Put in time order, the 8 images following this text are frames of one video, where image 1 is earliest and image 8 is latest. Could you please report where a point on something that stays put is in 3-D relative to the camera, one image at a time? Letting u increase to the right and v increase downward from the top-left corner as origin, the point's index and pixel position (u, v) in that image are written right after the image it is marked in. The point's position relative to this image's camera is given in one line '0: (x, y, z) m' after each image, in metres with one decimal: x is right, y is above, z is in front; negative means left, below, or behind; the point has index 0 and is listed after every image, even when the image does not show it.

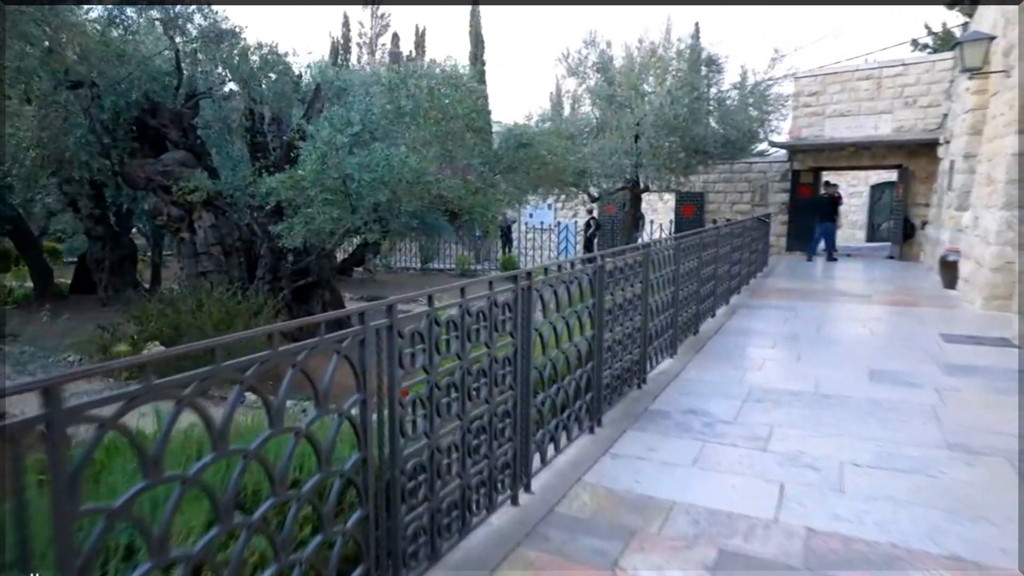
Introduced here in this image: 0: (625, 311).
0: (+0.8, -0.2, +5.0) m
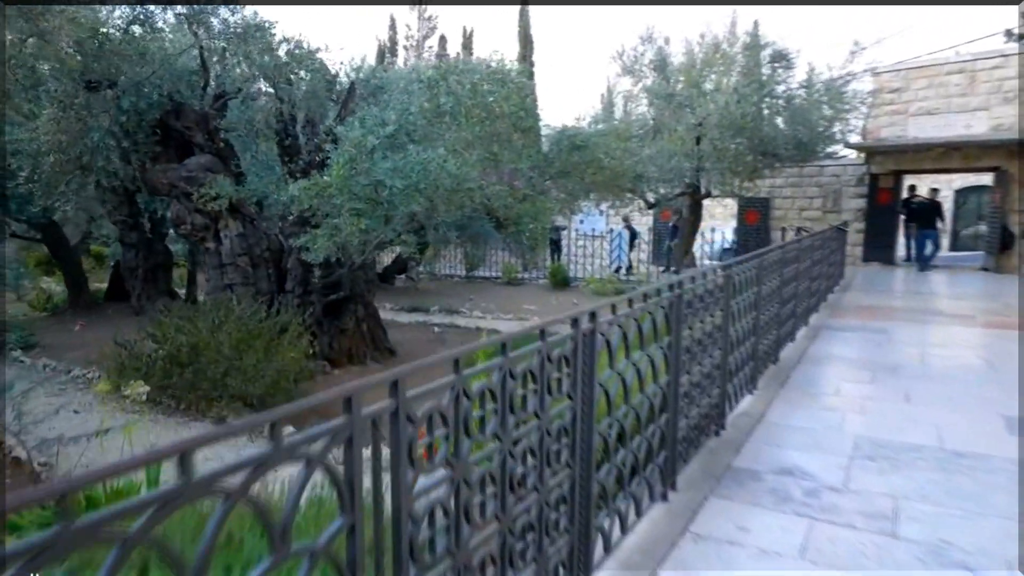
0: (+1.2, -0.4, +4.1) m
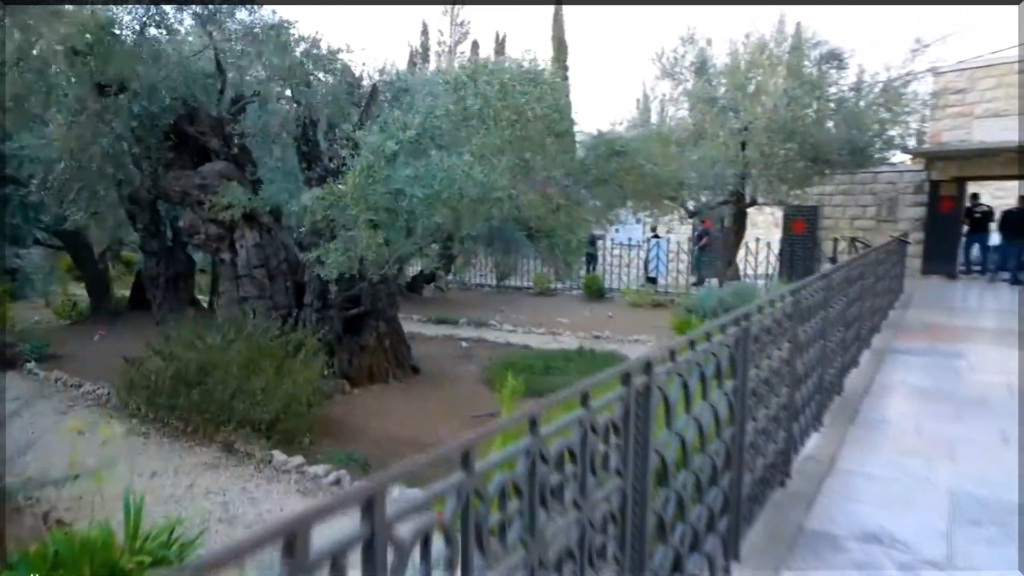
0: (+1.3, -0.5, +3.5) m
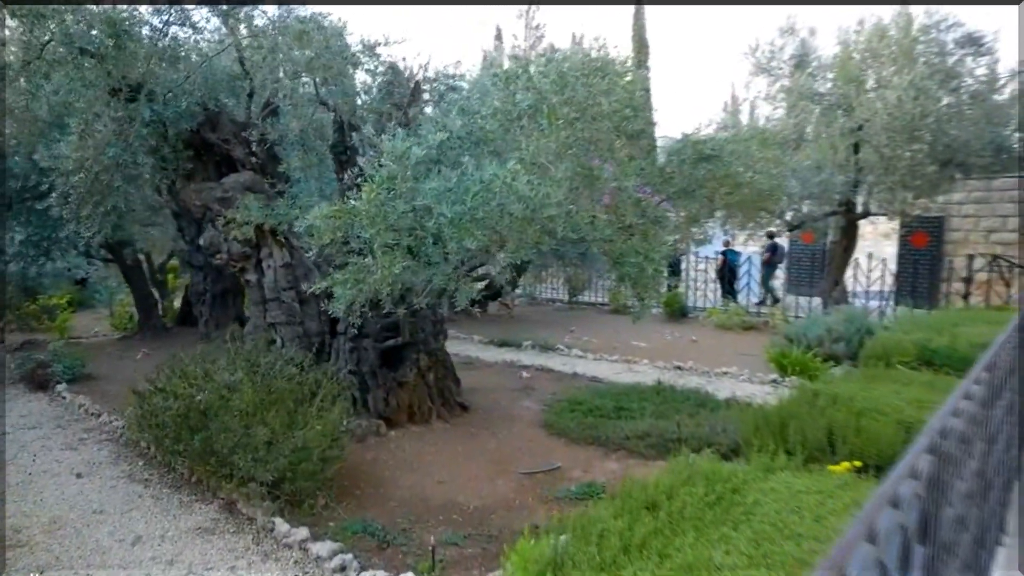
0: (+1.4, -0.8, +2.1) m
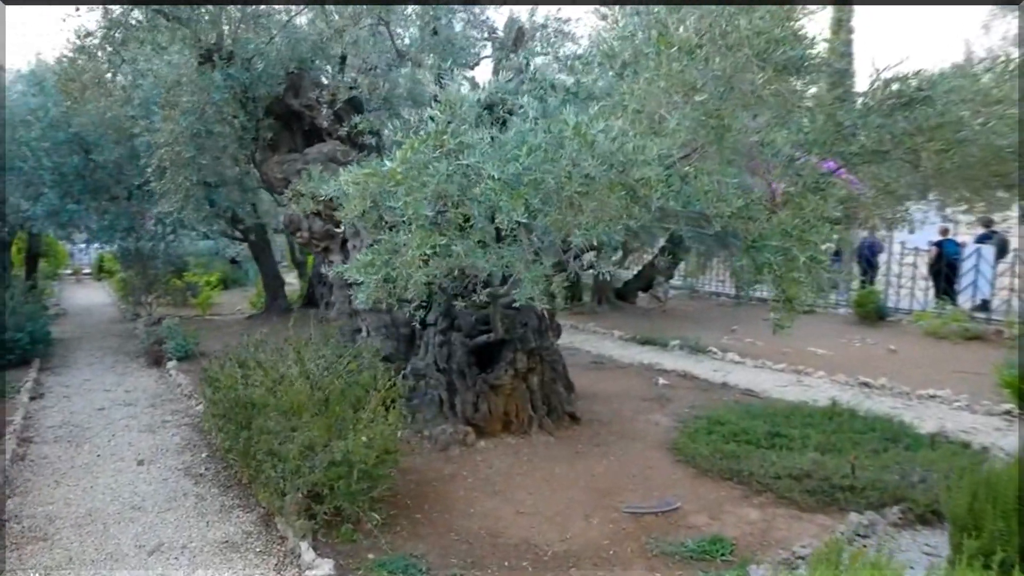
0: (+1.1, -0.7, +0.6) m
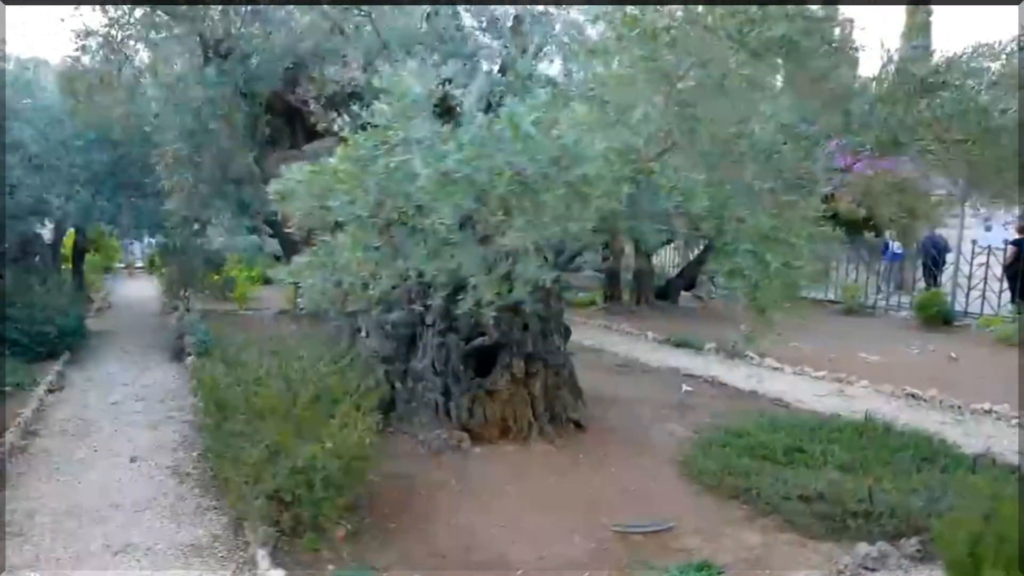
0: (+0.6, -0.8, +0.3) m
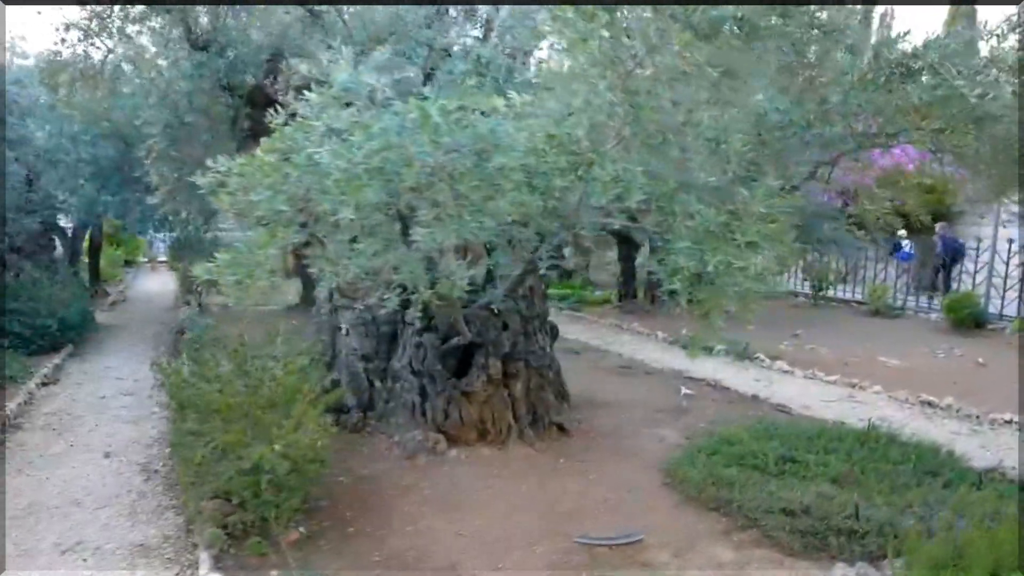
0: (+0.1, -0.8, +0.1) m
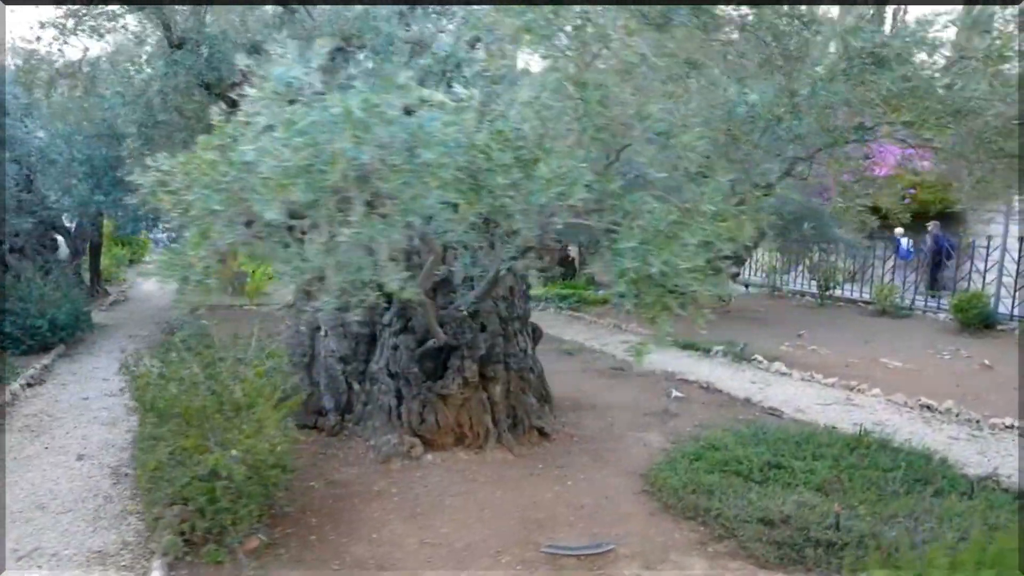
0: (-0.2, -0.8, 0.0) m
